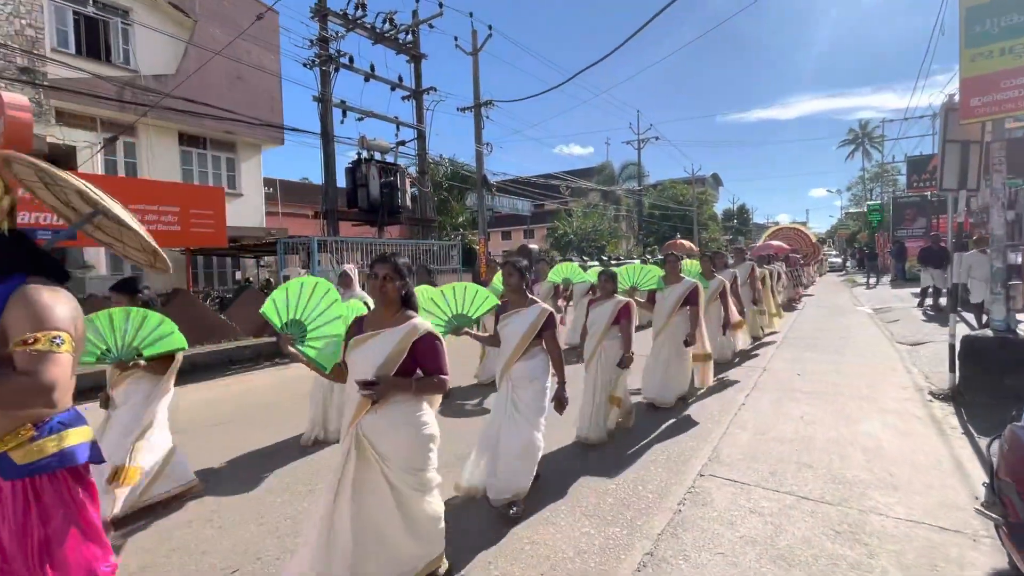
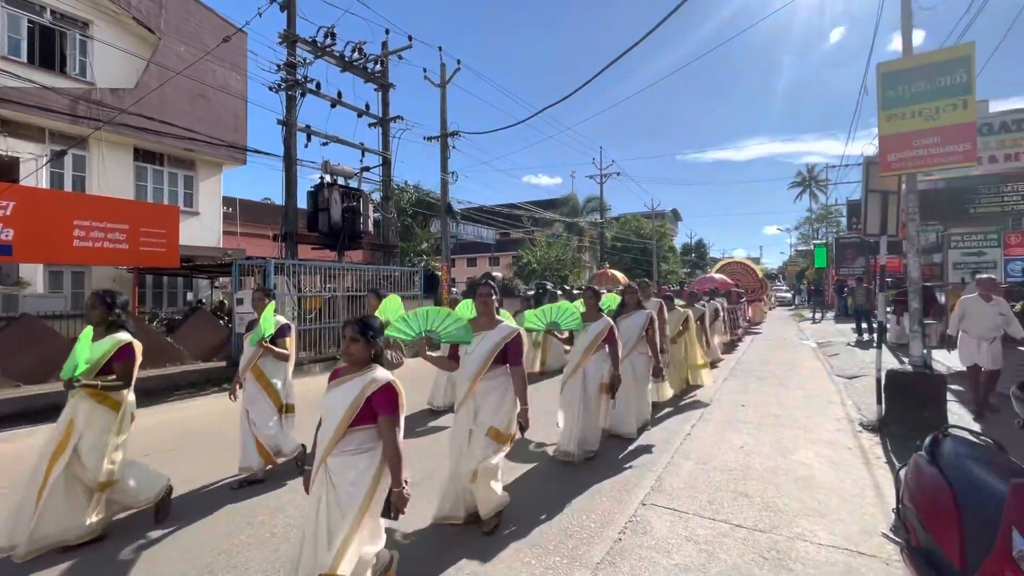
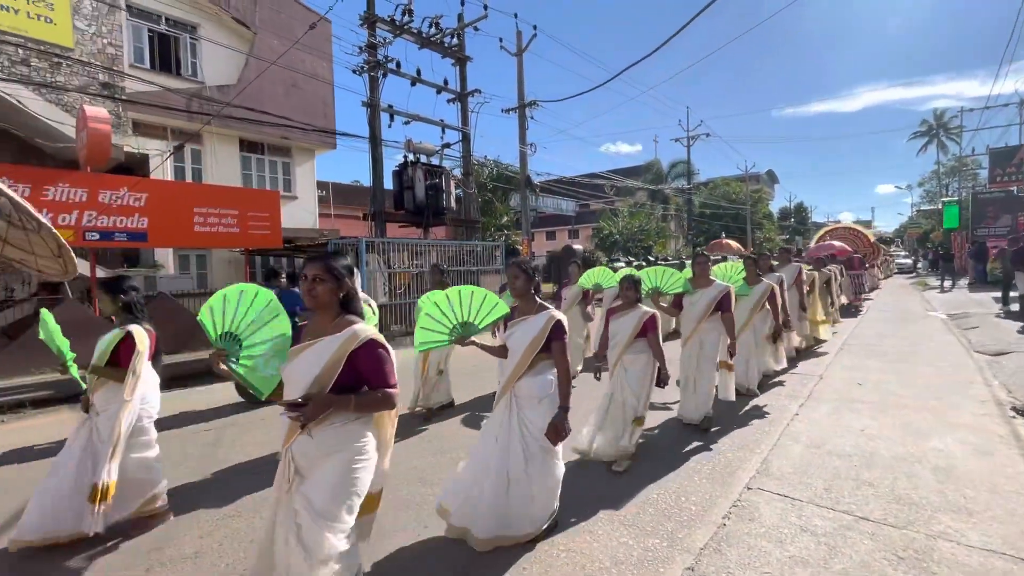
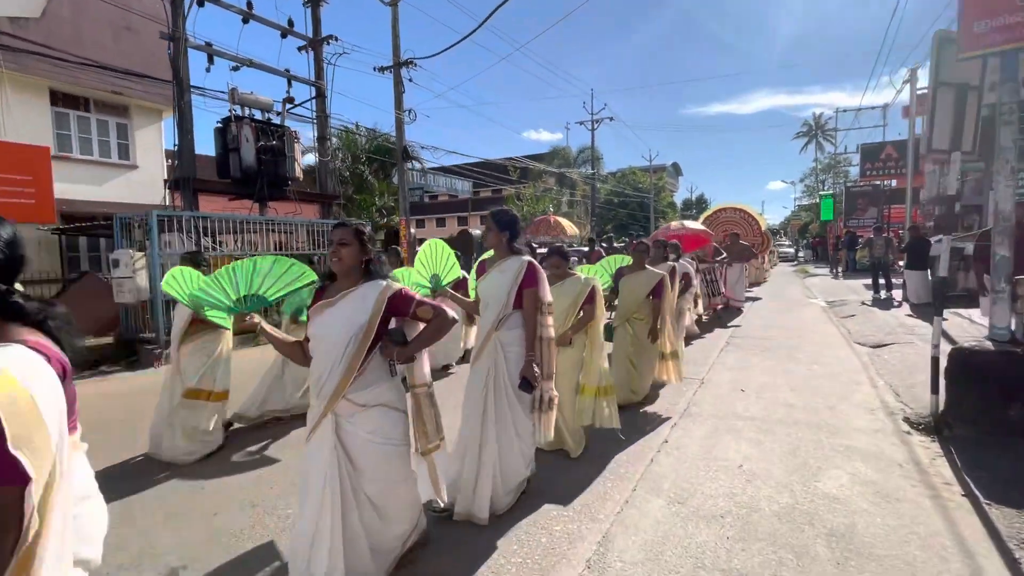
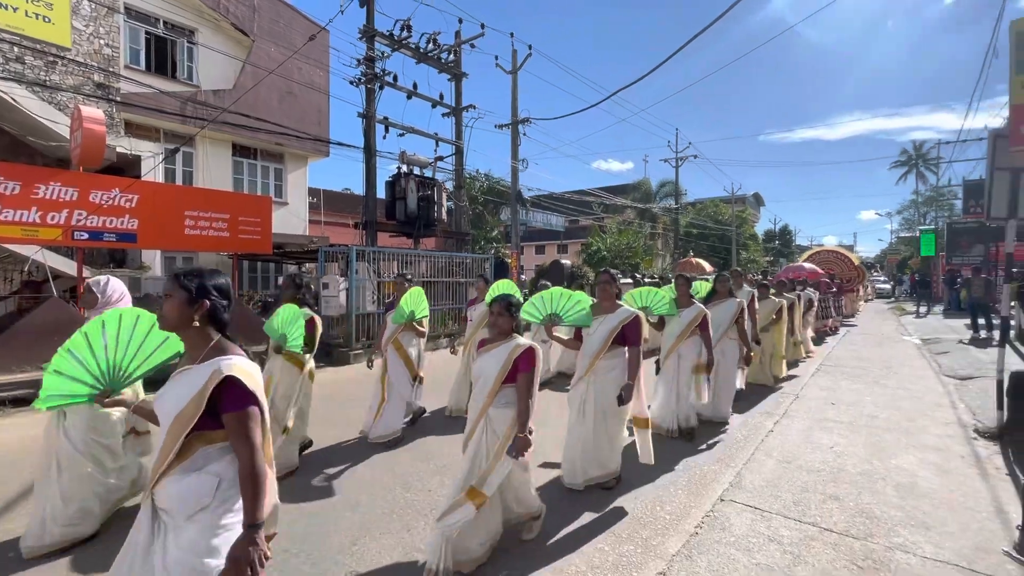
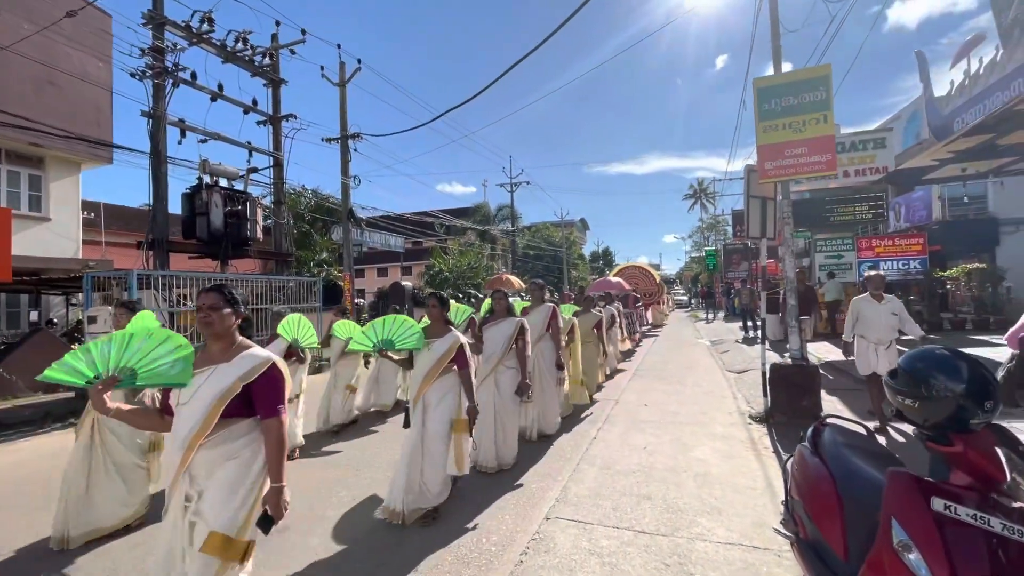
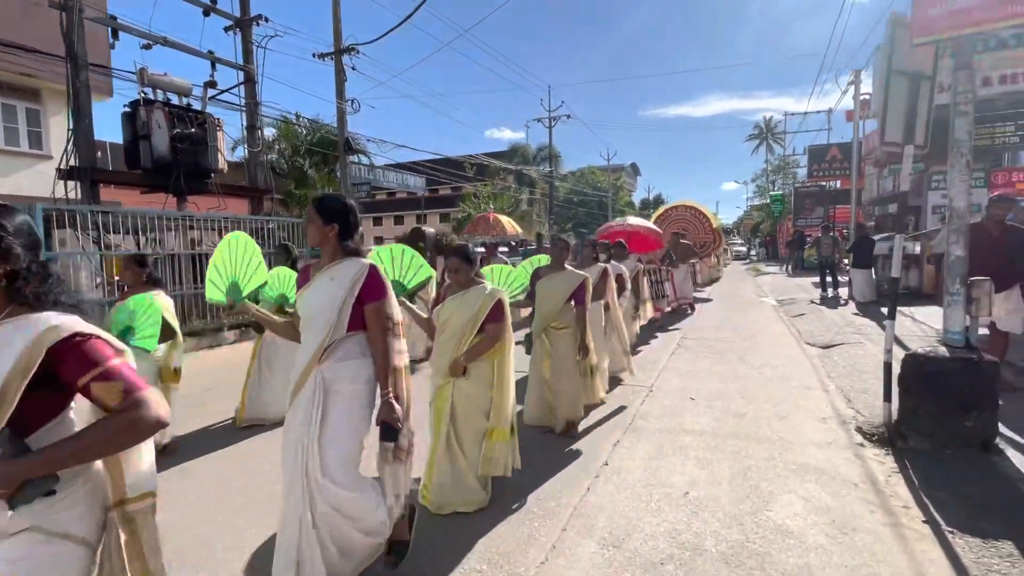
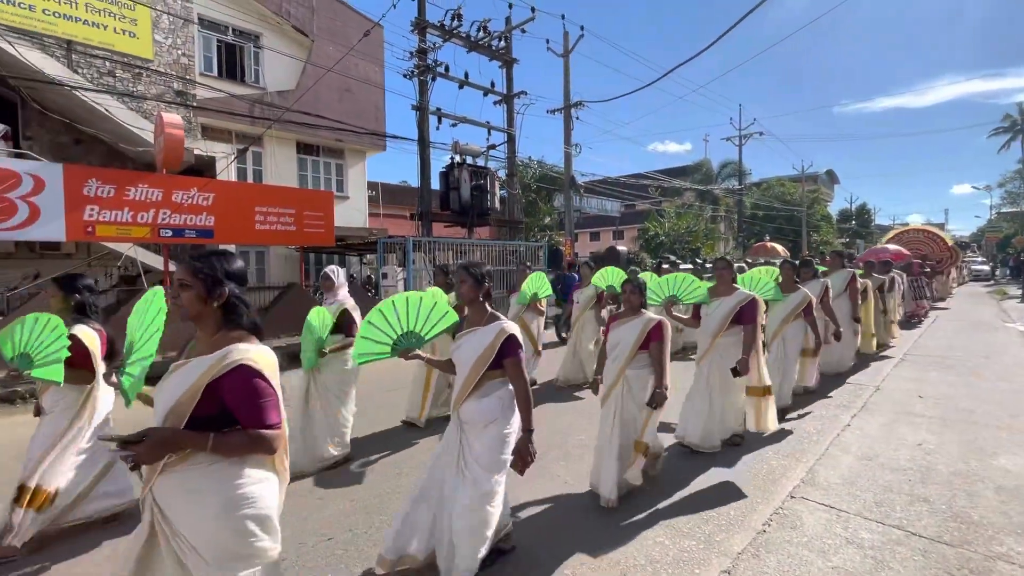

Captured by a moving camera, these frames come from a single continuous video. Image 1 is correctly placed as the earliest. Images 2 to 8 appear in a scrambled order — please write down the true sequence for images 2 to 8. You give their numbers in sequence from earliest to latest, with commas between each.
3, 8, 5, 2, 6, 4, 7
